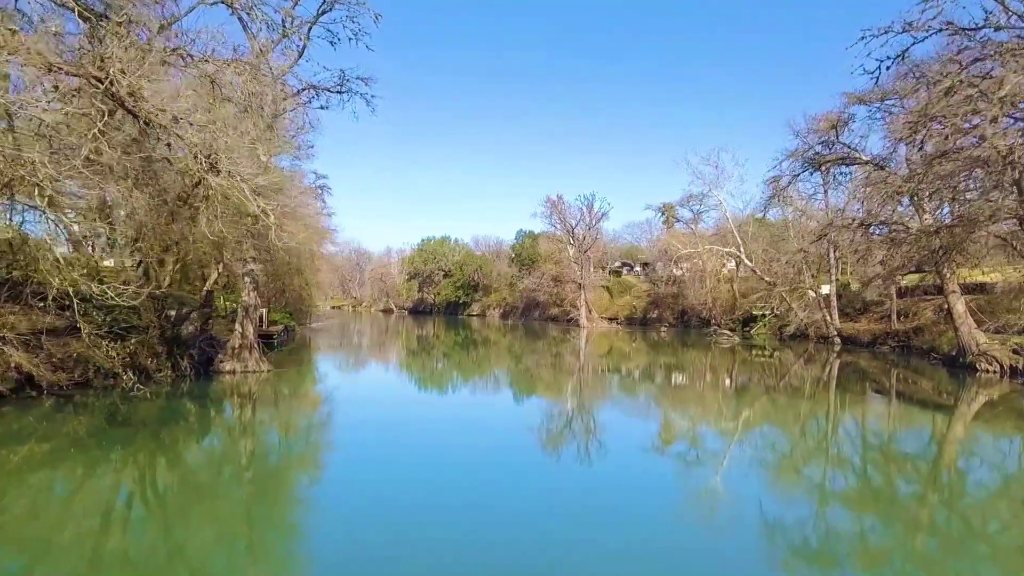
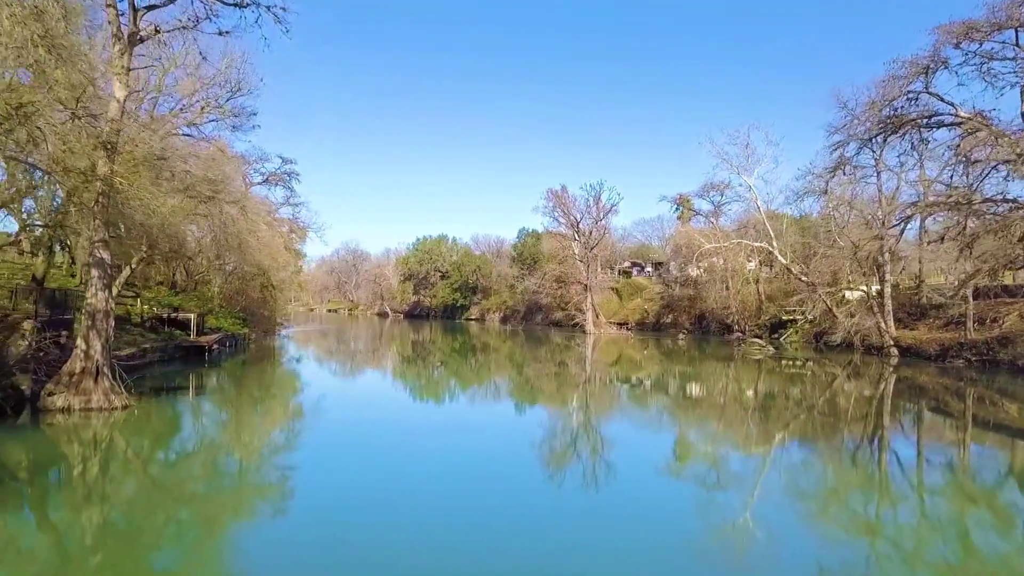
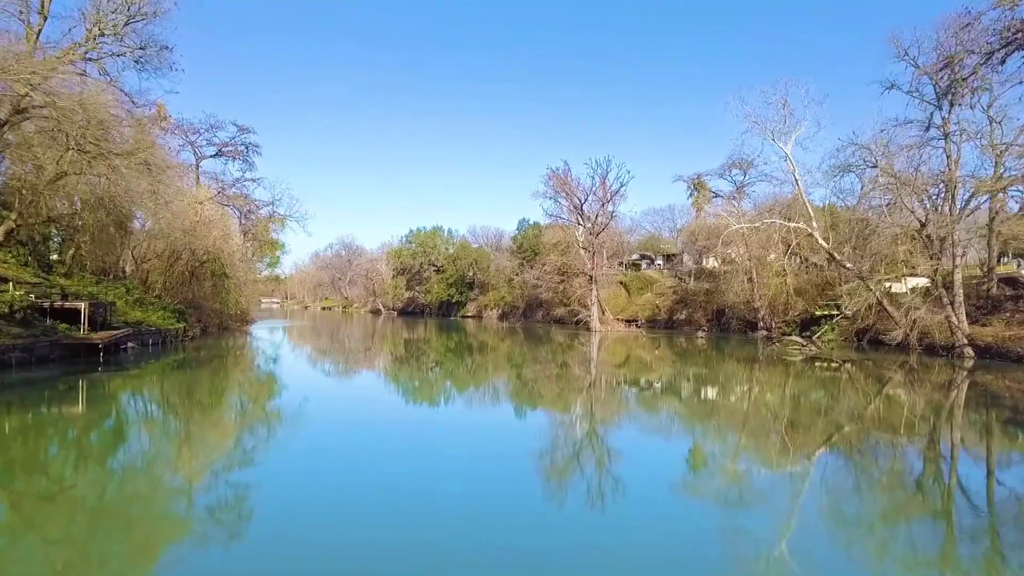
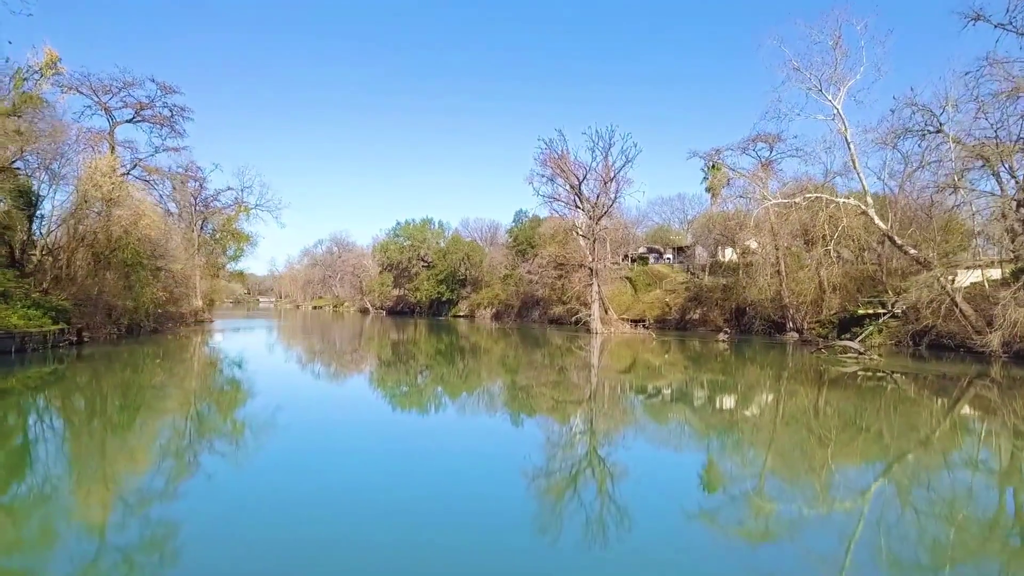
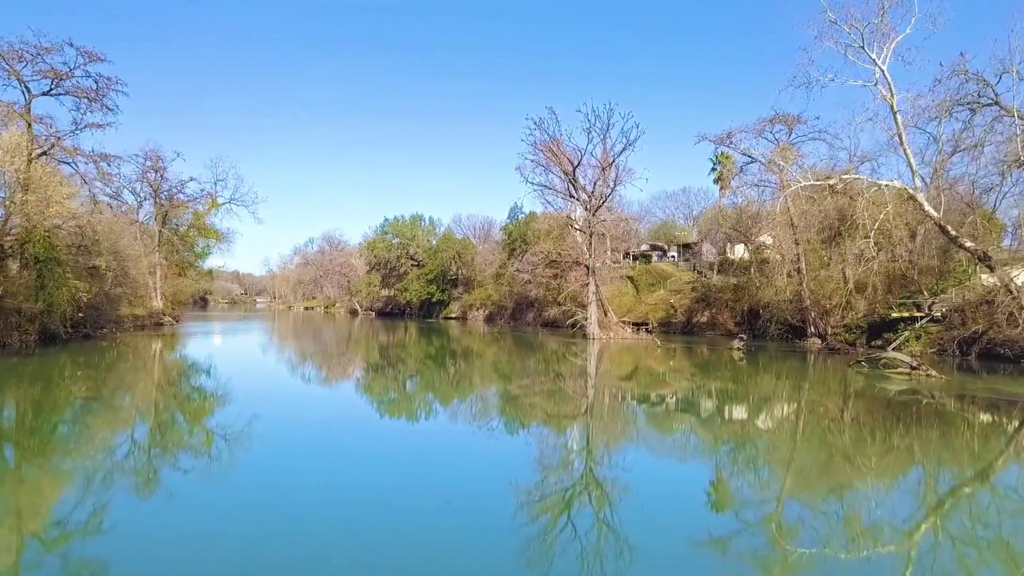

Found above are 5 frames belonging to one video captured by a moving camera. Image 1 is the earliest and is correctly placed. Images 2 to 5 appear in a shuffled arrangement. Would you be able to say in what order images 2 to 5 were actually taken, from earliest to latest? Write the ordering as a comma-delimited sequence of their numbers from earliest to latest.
2, 3, 4, 5
